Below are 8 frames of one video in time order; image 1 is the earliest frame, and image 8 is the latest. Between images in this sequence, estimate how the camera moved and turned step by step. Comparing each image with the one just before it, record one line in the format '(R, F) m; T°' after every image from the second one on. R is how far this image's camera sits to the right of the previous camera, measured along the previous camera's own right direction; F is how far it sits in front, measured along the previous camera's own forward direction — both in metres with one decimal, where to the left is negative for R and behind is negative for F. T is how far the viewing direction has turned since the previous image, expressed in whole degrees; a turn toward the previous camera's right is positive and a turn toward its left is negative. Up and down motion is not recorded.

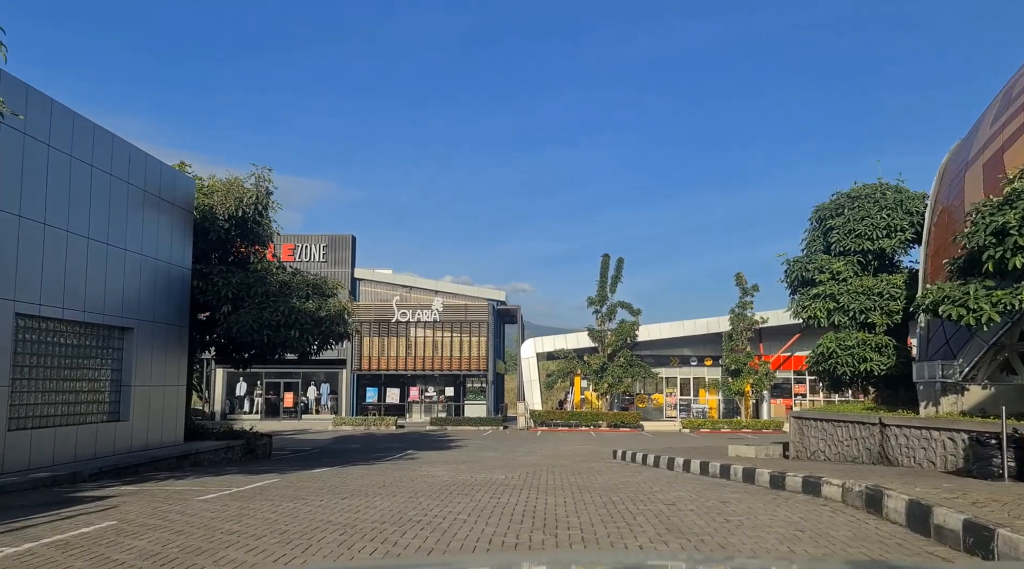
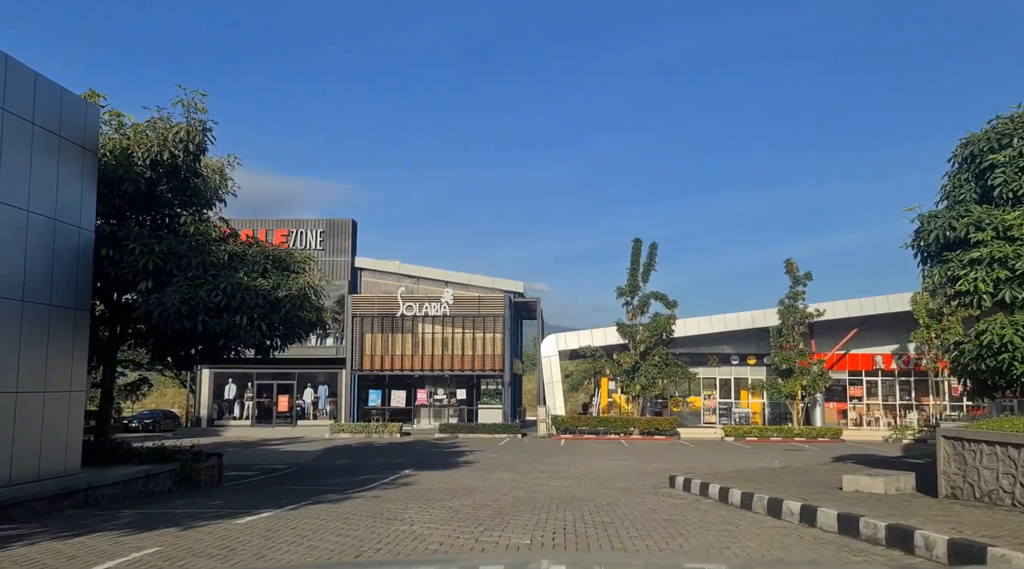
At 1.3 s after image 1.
(-0.1, +5.0) m; -1°
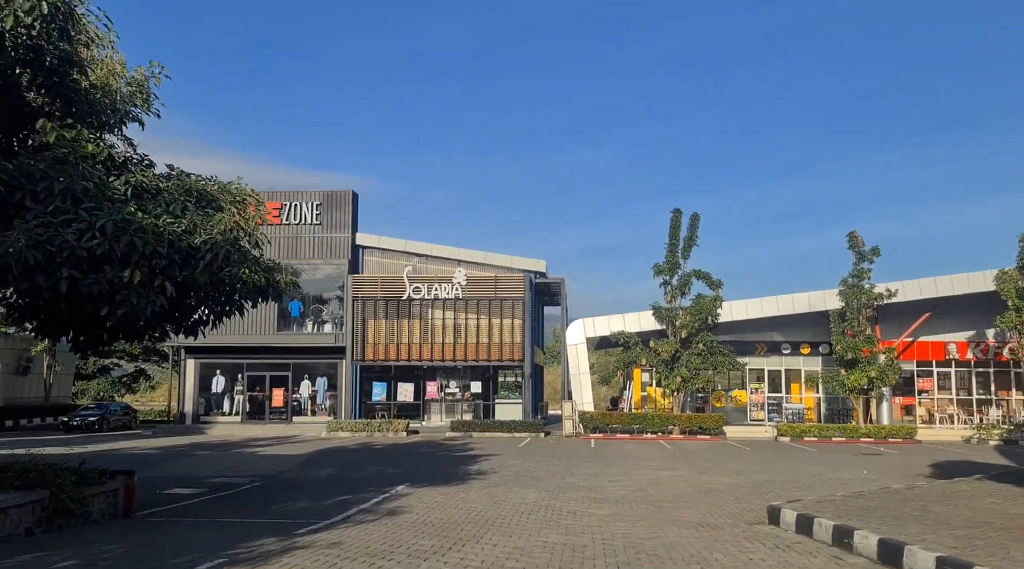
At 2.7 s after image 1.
(-0.1, +4.8) m; -1°
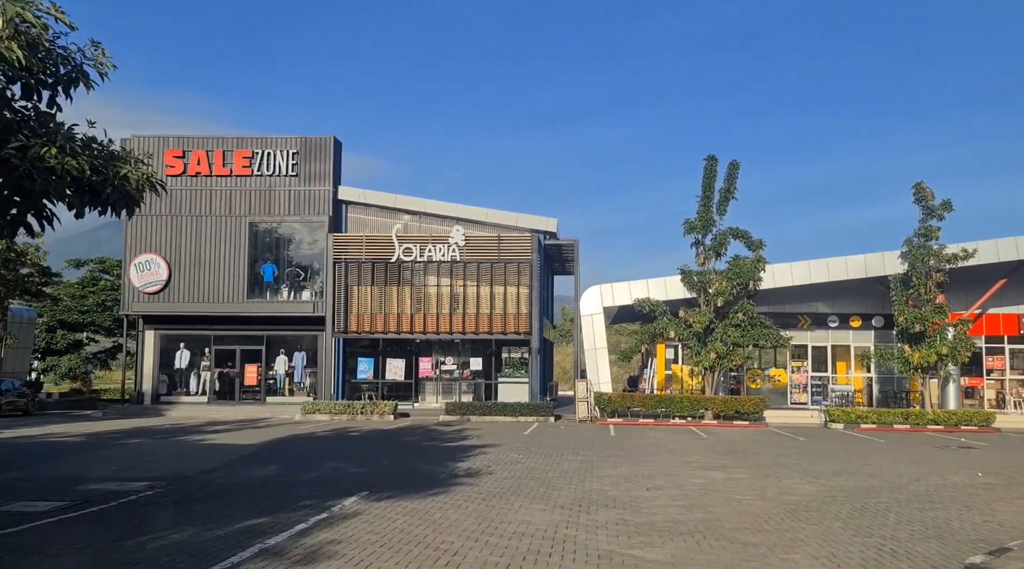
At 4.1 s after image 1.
(+0.1, +4.9) m; -1°
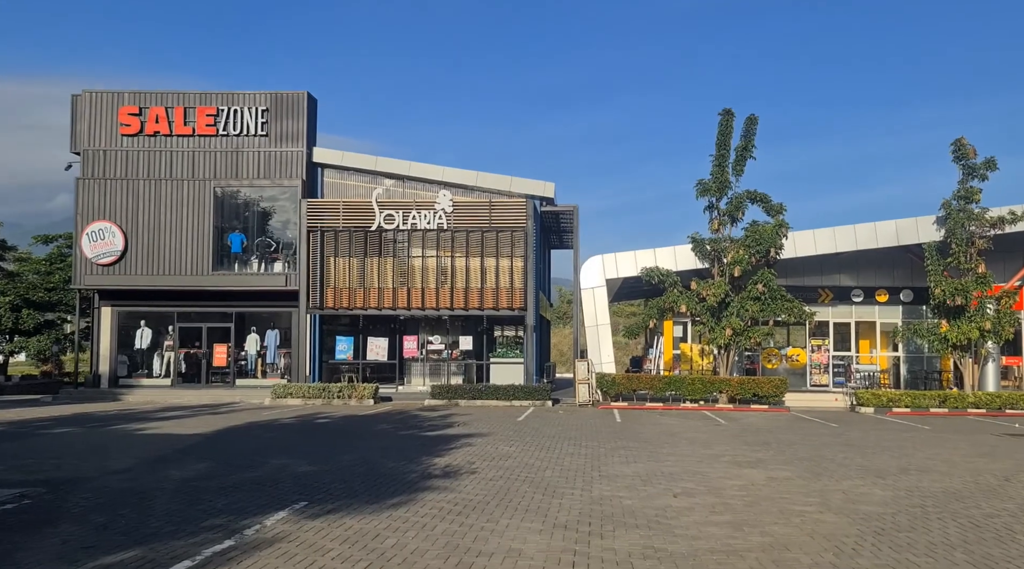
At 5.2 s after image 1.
(+0.1, +2.9) m; 0°
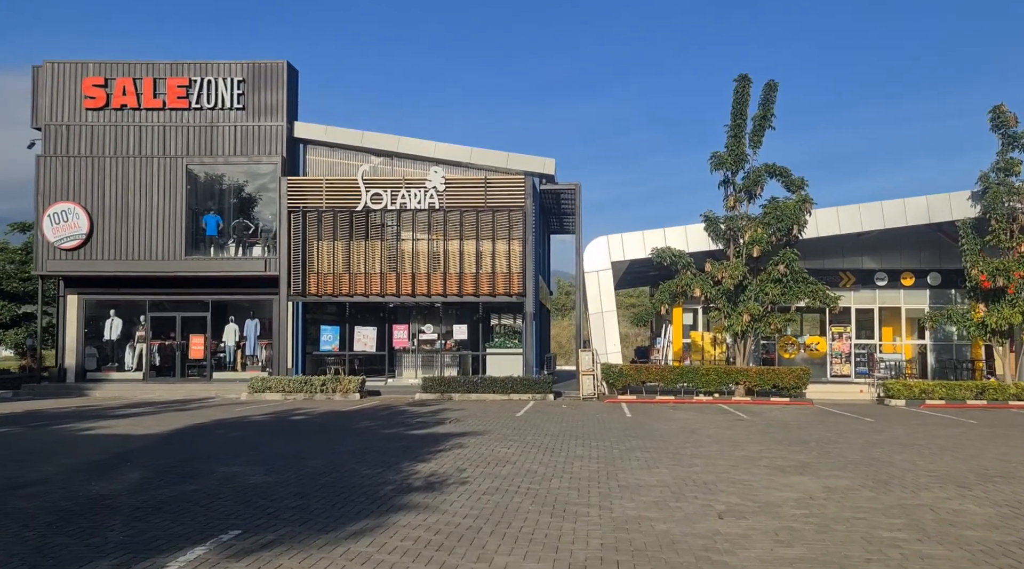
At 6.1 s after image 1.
(0.0, +2.1) m; 0°
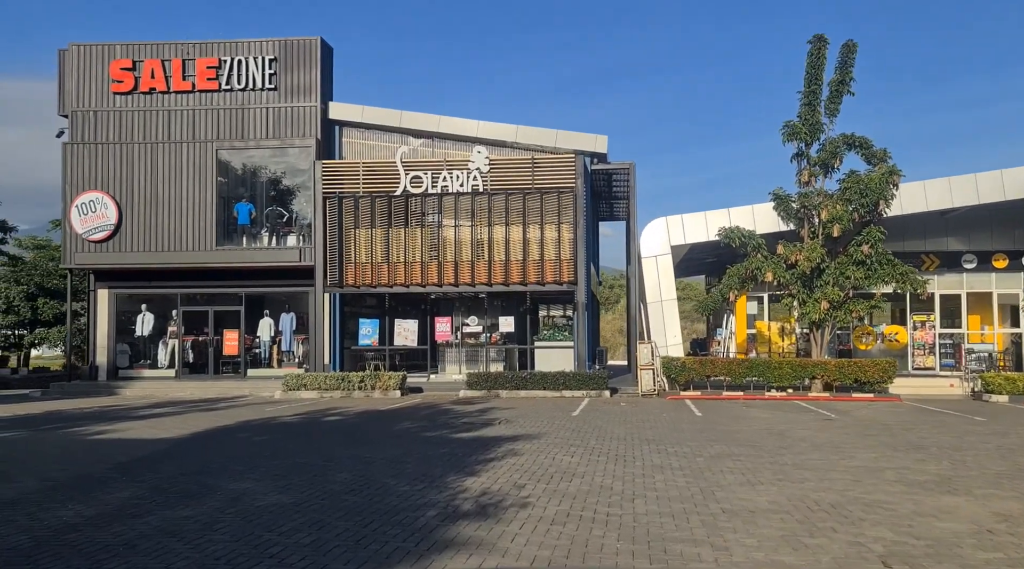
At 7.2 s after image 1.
(-0.3, +1.9) m; -3°
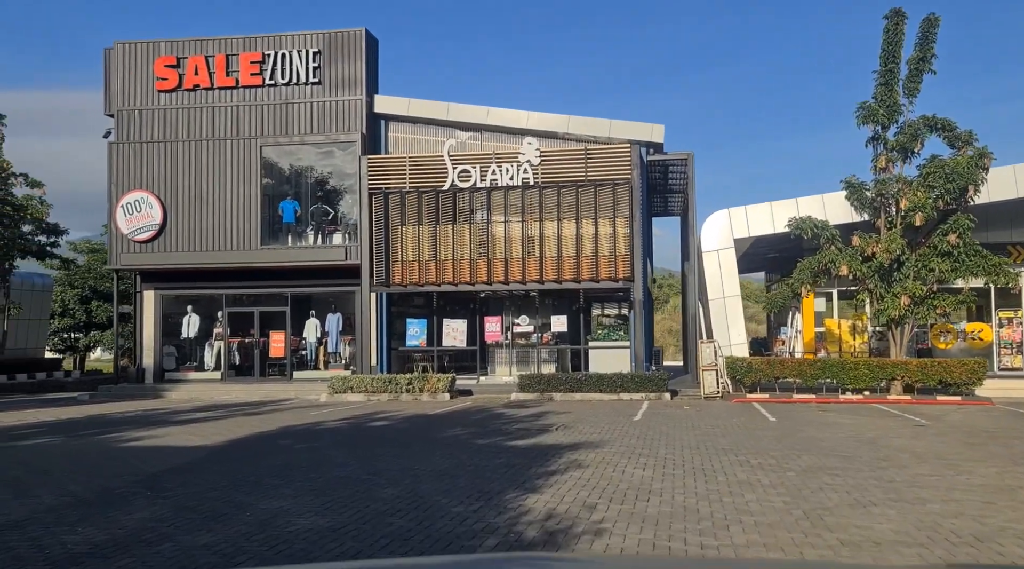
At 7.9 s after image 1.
(-0.2, +1.1) m; -3°
